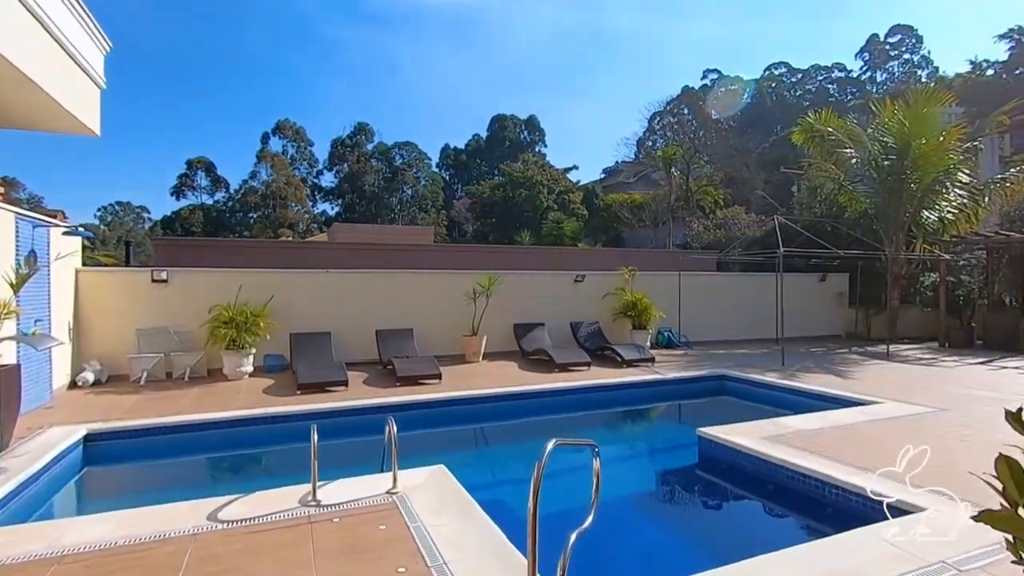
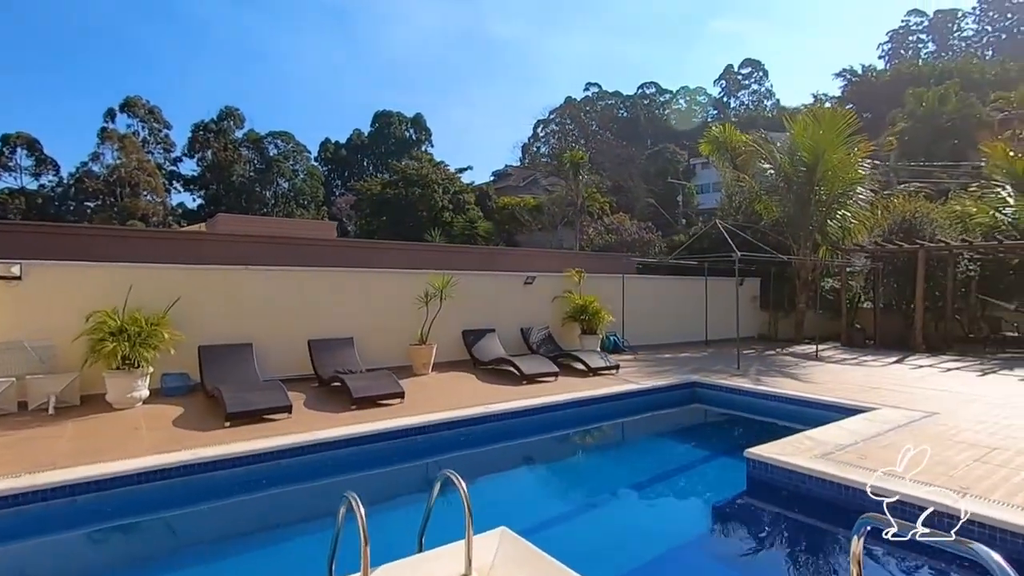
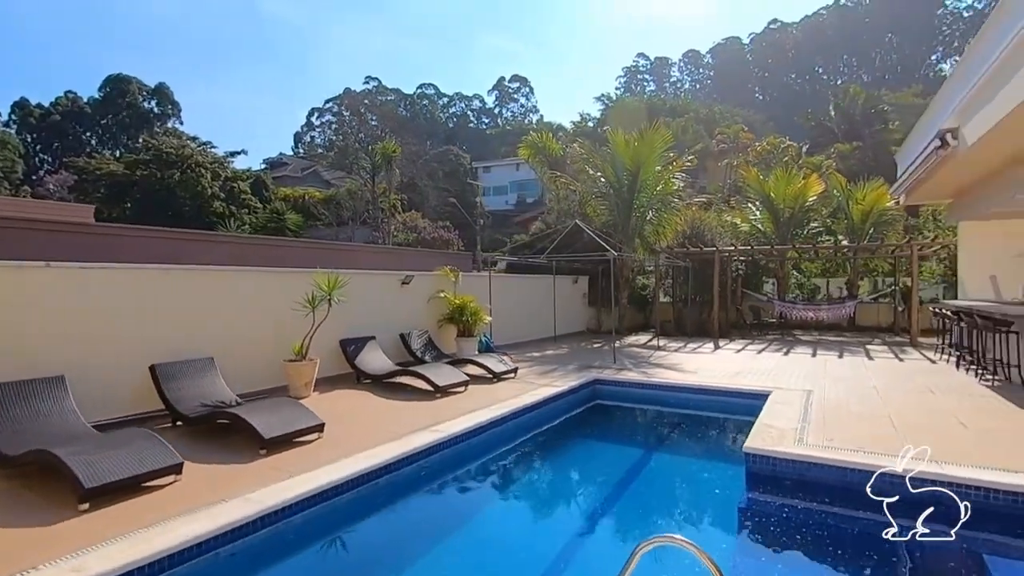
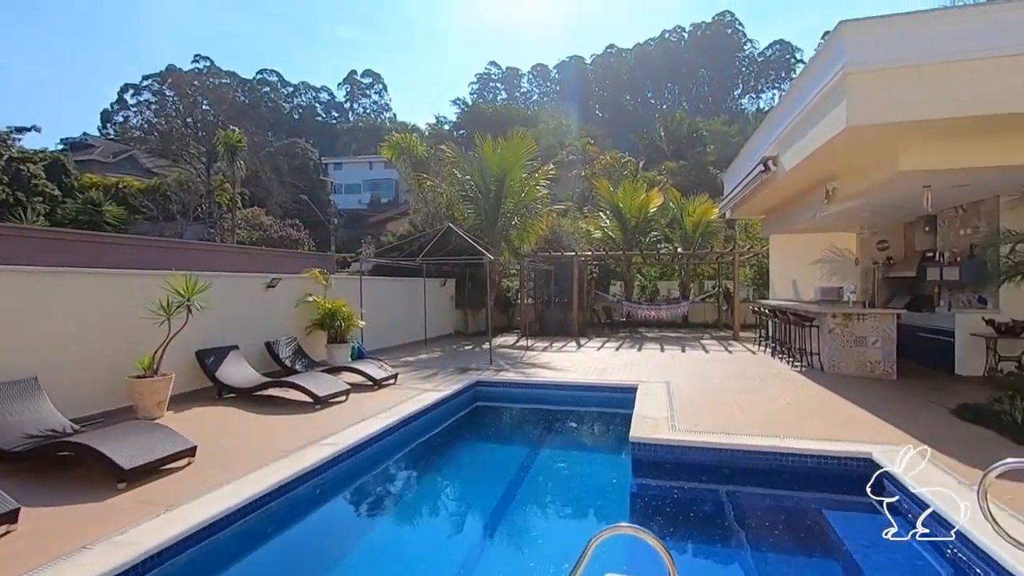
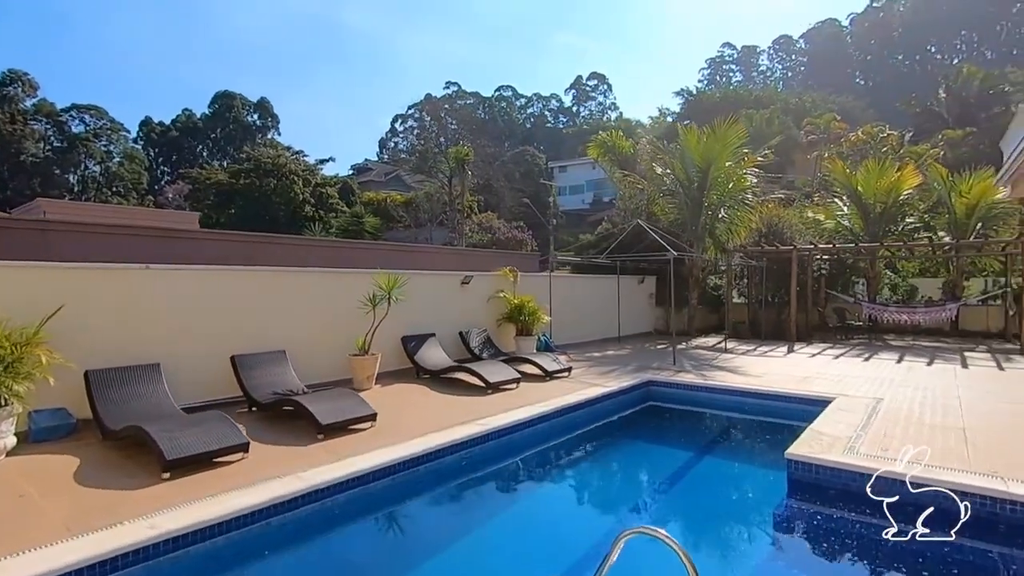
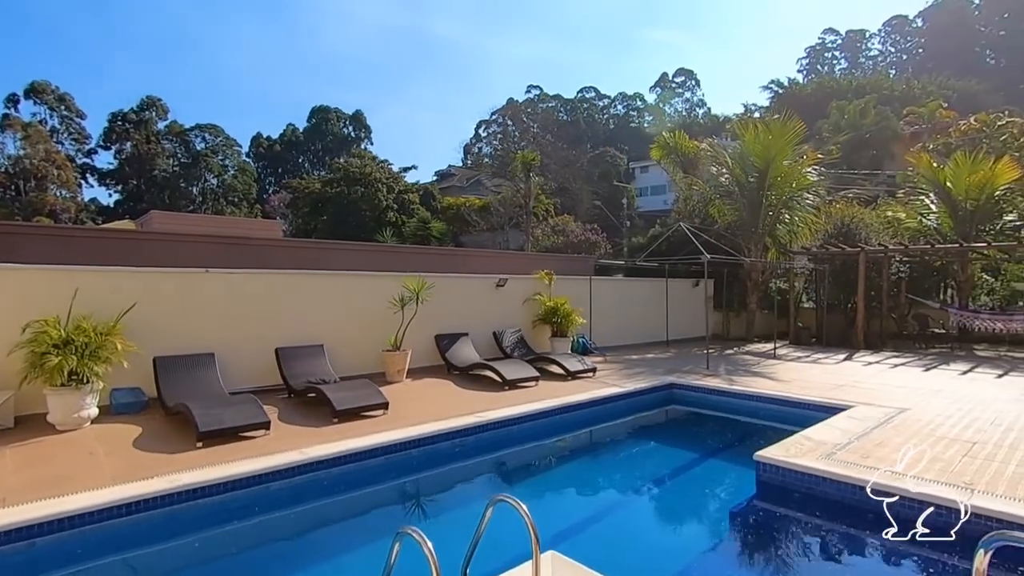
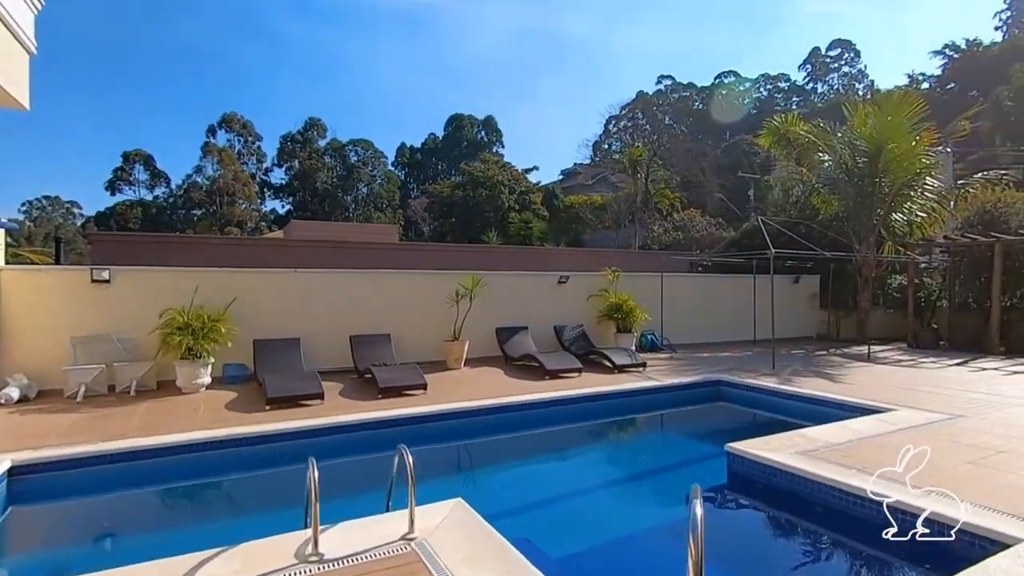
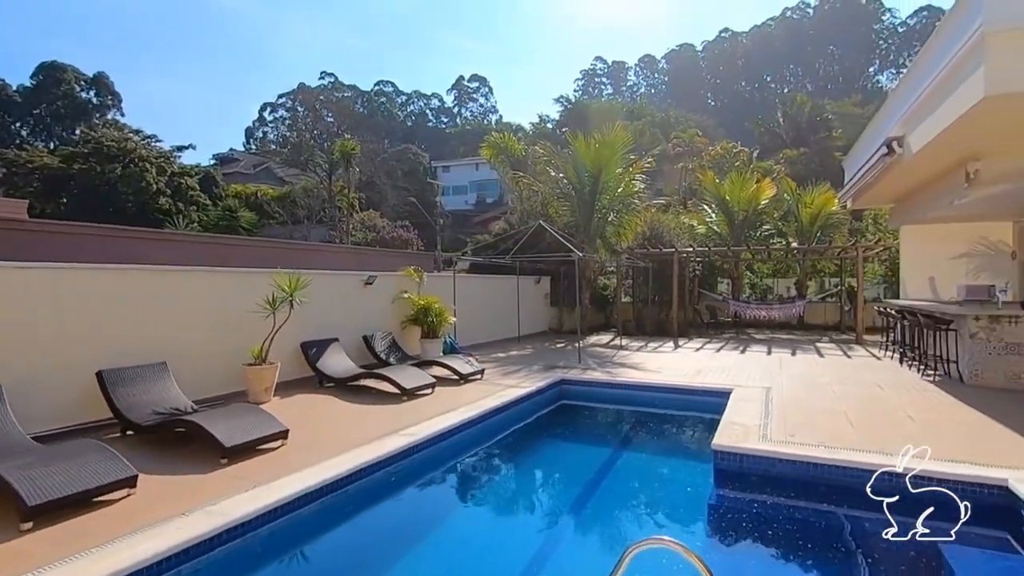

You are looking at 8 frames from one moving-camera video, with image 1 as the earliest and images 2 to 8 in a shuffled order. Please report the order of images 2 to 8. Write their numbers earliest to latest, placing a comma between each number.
7, 2, 6, 5, 3, 8, 4
